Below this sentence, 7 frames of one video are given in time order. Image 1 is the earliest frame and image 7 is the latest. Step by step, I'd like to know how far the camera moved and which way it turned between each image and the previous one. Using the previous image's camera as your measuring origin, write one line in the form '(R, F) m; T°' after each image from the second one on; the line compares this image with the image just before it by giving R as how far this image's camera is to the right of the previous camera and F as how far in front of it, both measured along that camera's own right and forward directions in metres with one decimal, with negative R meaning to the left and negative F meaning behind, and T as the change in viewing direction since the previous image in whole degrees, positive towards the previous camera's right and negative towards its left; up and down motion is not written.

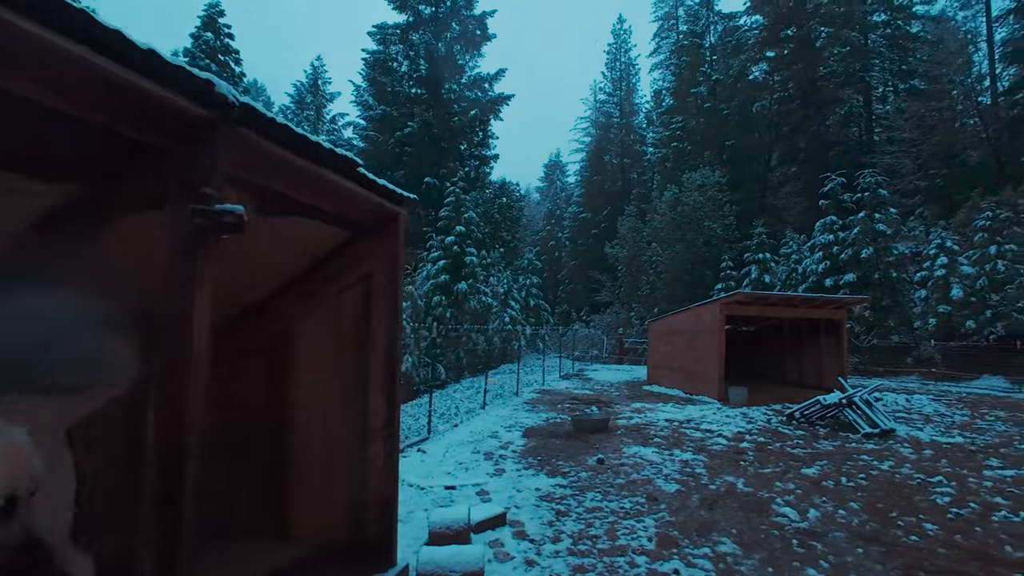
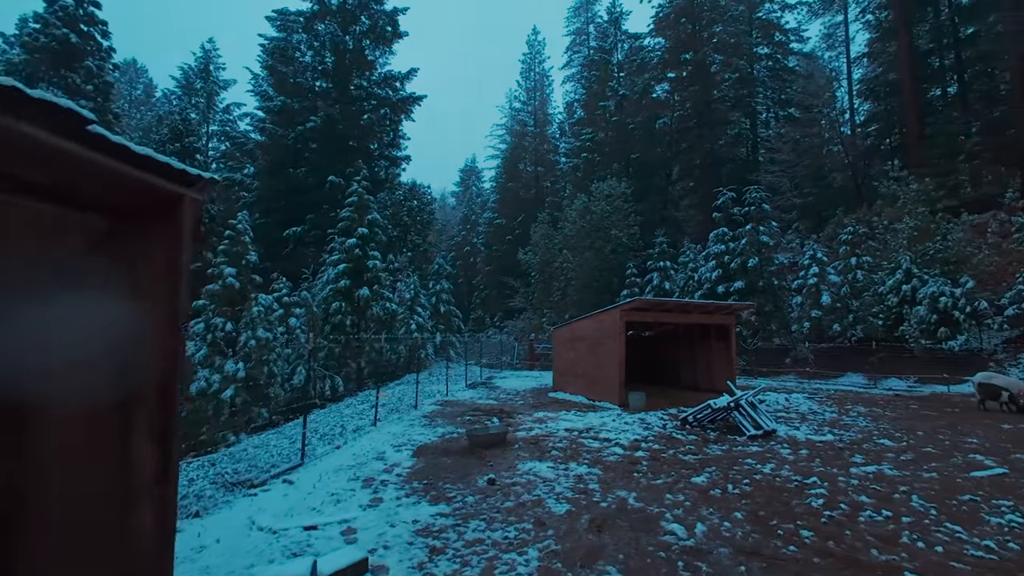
(+0.4, +0.4) m; +10°
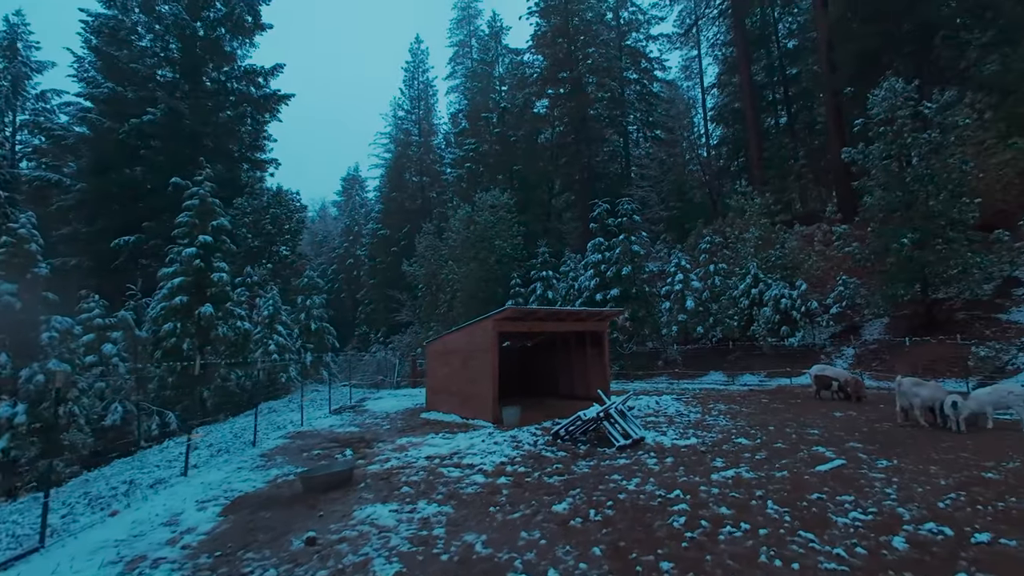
(+0.6, +0.8) m; +13°
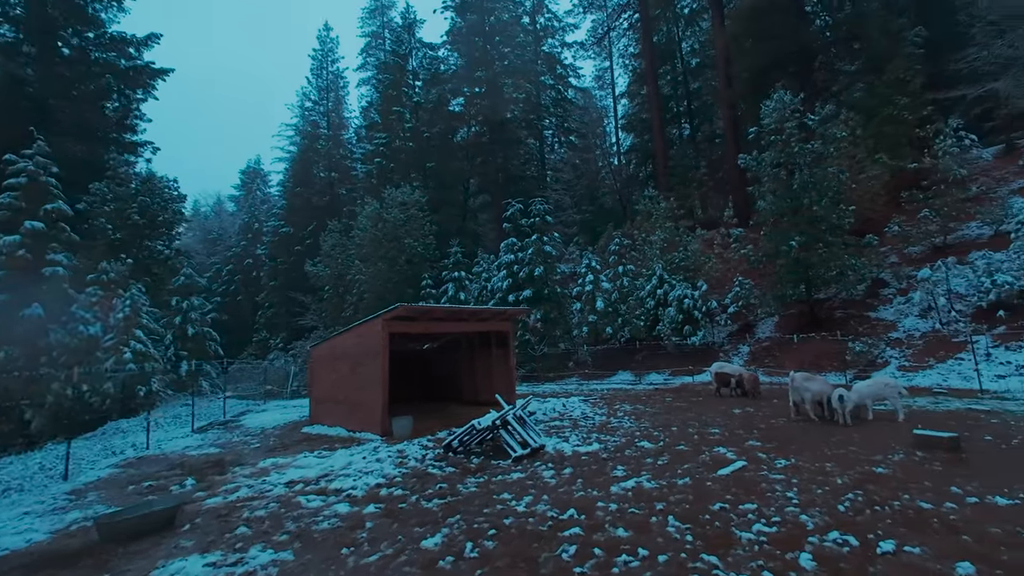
(+0.5, +0.8) m; +9°
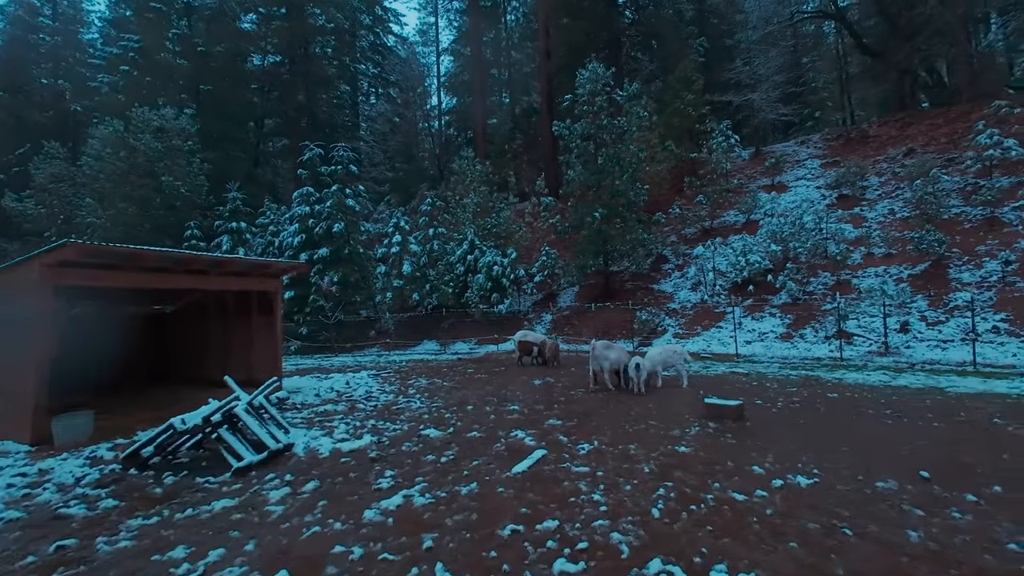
(+0.7, +1.6) m; +21°
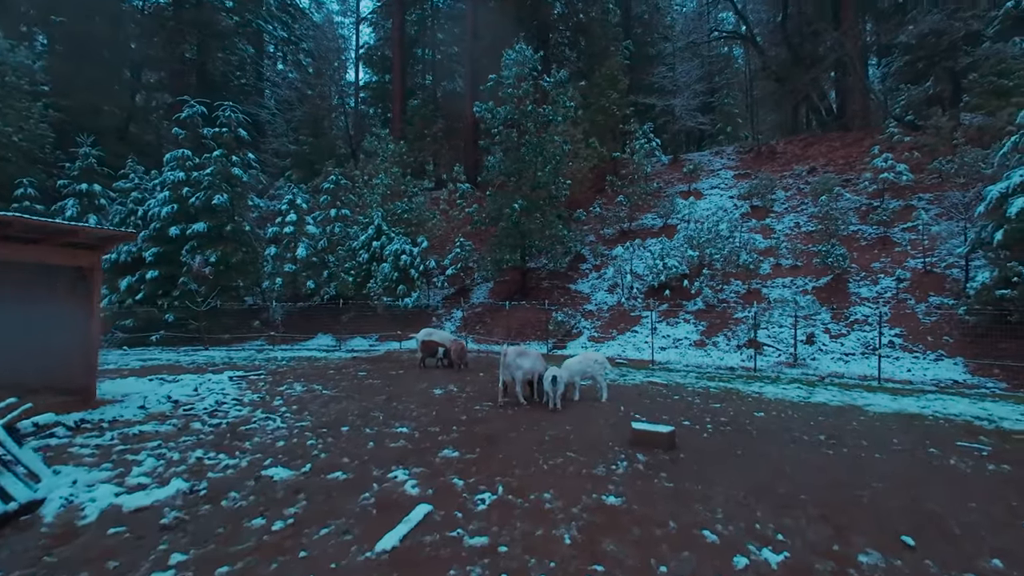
(+0.2, +1.3) m; +10°
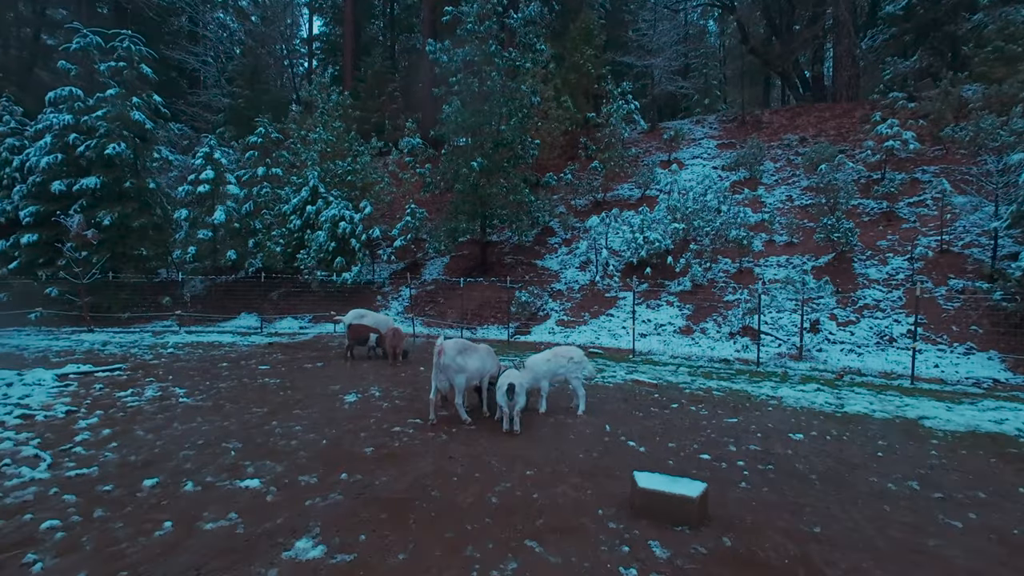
(+0.3, +2.2) m; +4°
